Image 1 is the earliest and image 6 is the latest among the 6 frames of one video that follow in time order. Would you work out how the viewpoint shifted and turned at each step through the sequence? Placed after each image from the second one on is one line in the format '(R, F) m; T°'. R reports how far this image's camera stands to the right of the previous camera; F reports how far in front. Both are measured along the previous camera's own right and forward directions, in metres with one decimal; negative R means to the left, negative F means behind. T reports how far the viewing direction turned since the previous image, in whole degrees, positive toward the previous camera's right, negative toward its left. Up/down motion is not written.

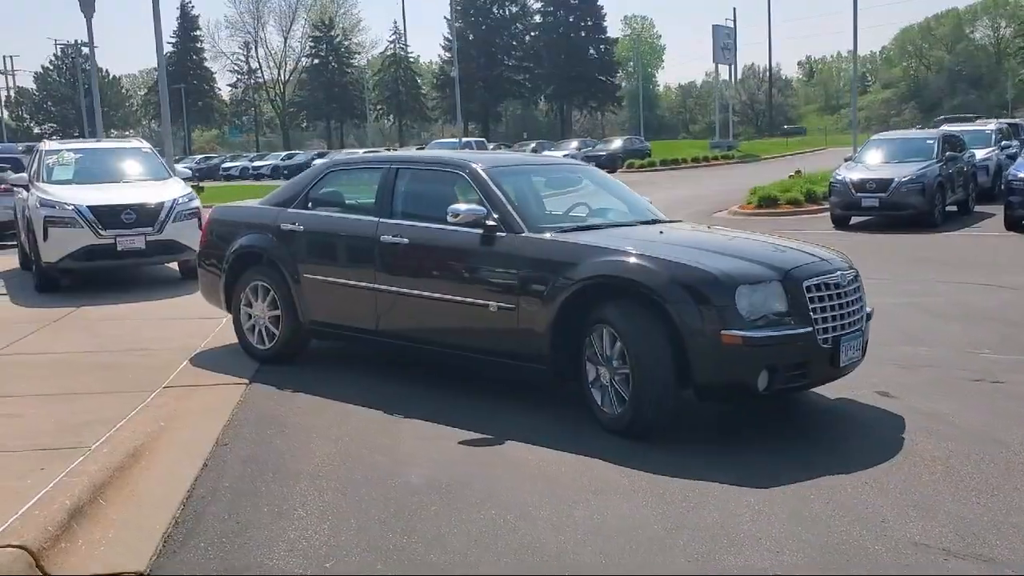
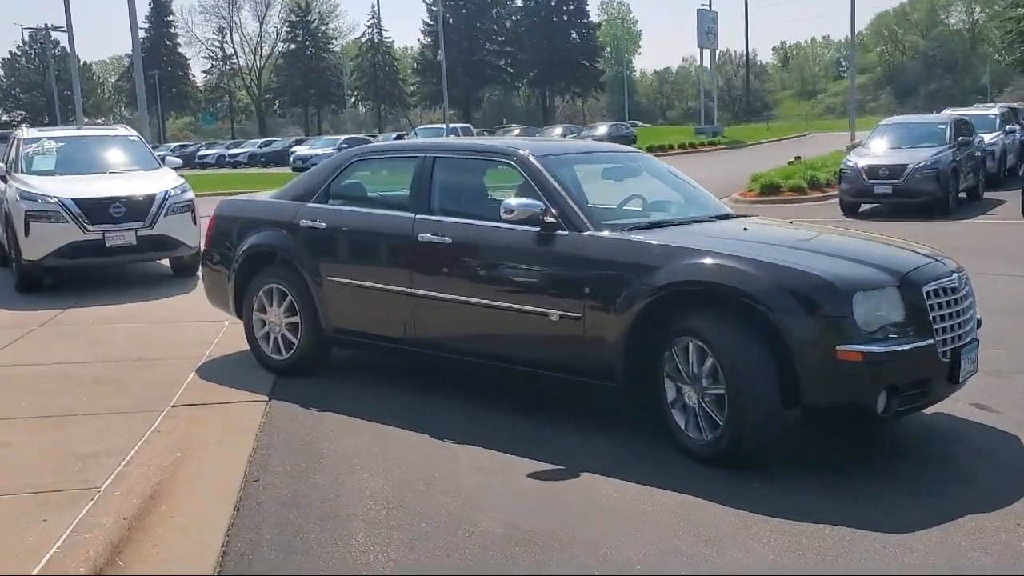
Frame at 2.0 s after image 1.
(-0.5, +0.8) m; +1°
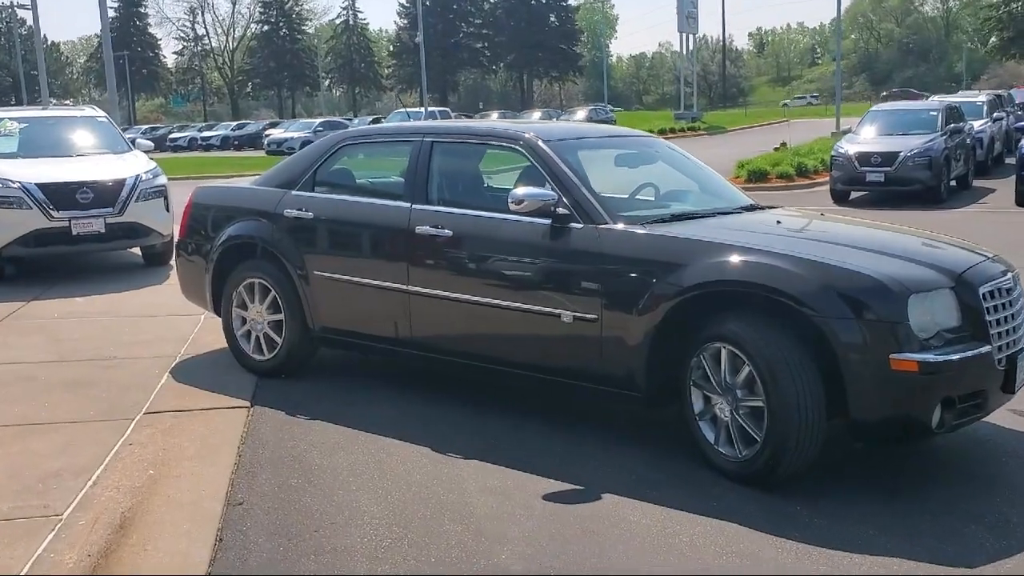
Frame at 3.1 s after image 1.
(-0.2, +0.5) m; +1°
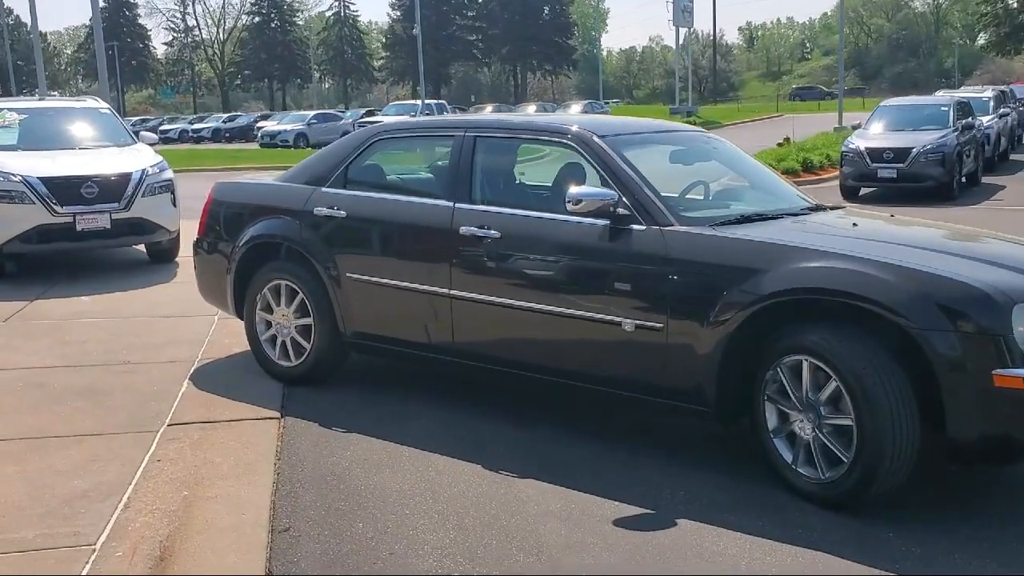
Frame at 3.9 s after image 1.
(-0.3, +0.4) m; +1°
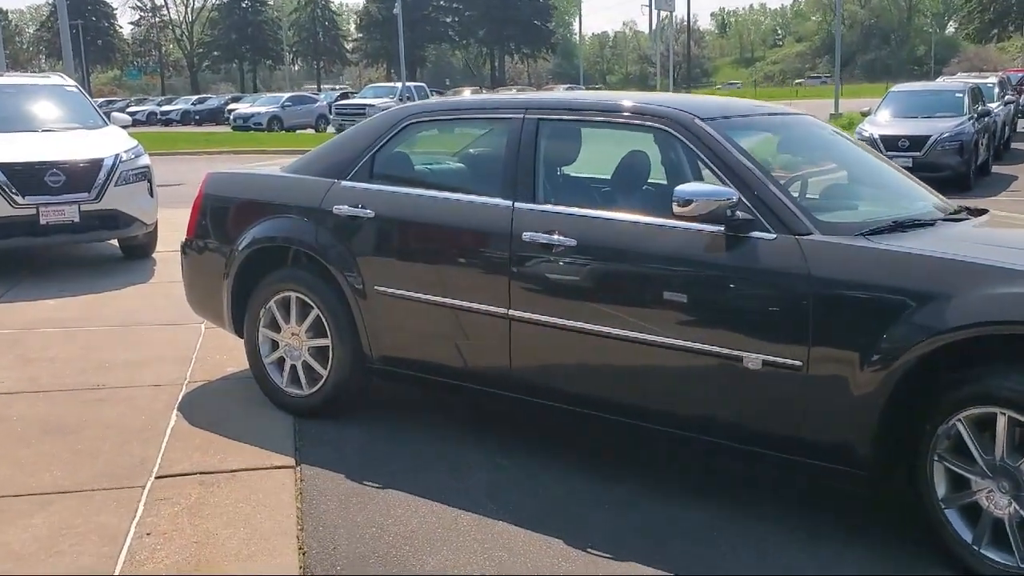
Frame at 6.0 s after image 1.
(-0.5, +1.1) m; +2°
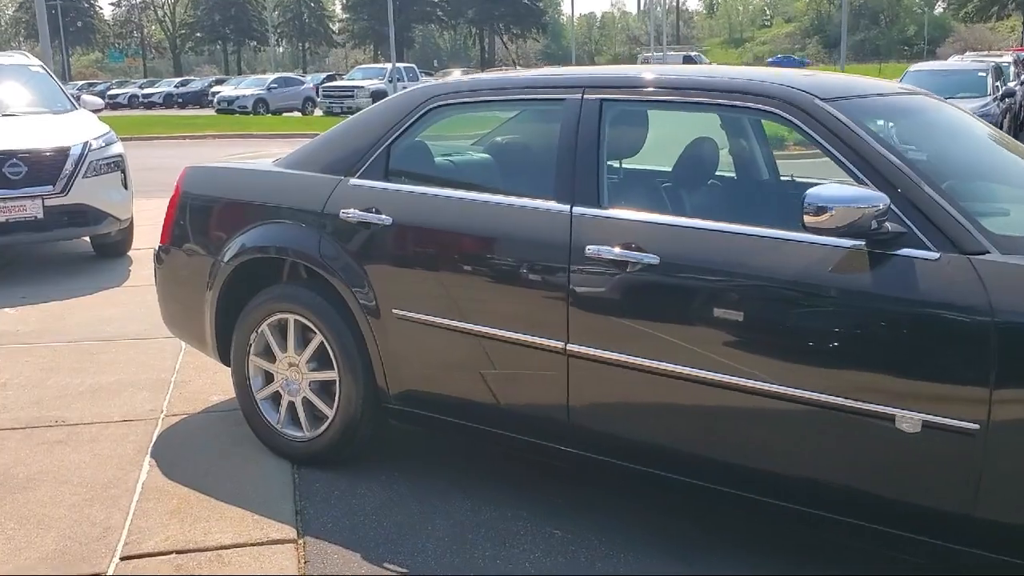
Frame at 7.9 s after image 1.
(-0.3, +1.0) m; +1°
